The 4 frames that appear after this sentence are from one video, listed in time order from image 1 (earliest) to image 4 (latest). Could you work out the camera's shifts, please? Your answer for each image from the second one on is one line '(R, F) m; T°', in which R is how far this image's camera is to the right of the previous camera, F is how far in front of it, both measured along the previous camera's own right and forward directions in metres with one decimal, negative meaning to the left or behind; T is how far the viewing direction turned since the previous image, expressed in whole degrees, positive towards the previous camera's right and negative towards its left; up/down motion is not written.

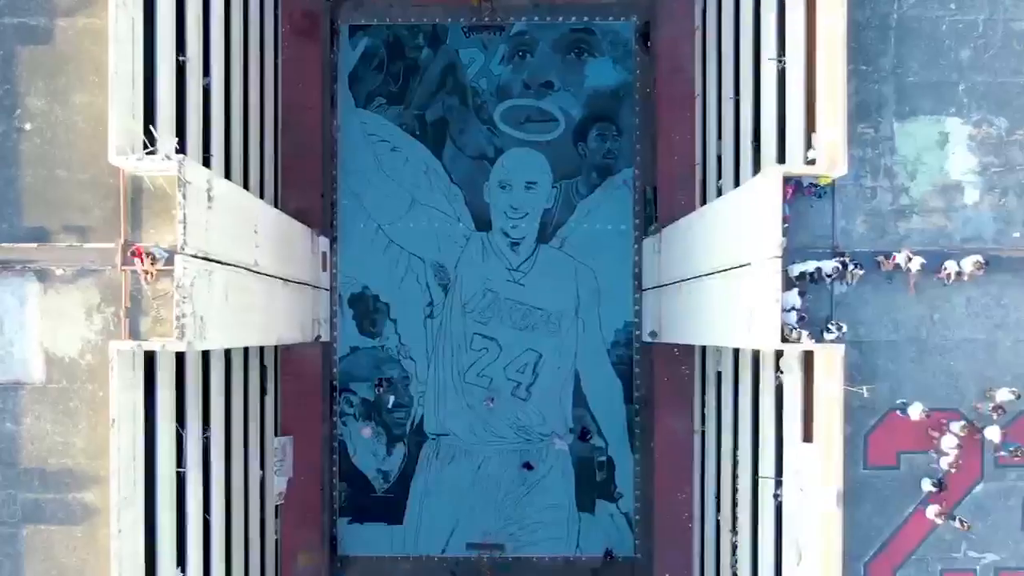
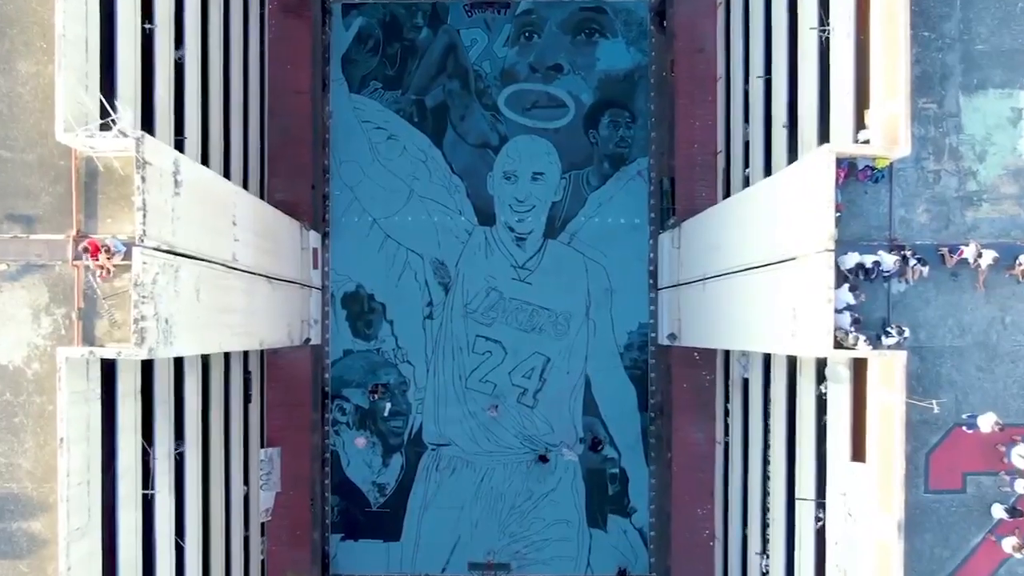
(-0.1, +1.1) m; 0°
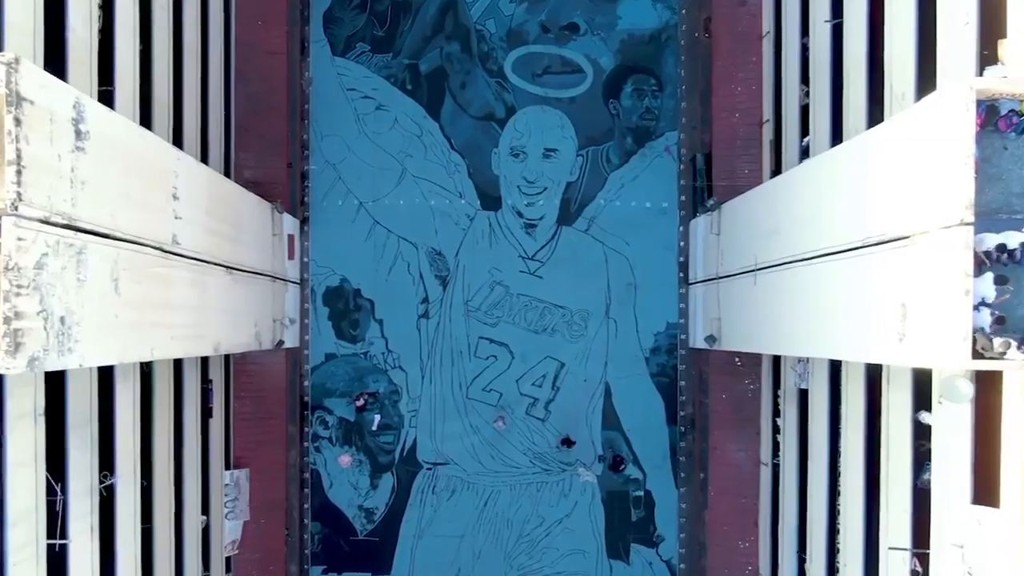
(-0.1, +2.0) m; 0°
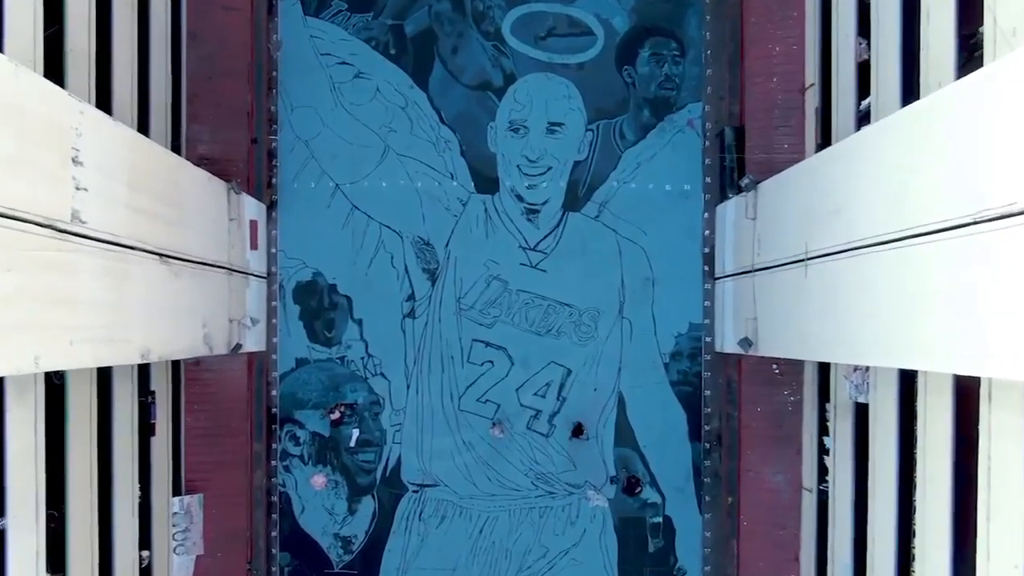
(0.0, +1.7) m; 0°
